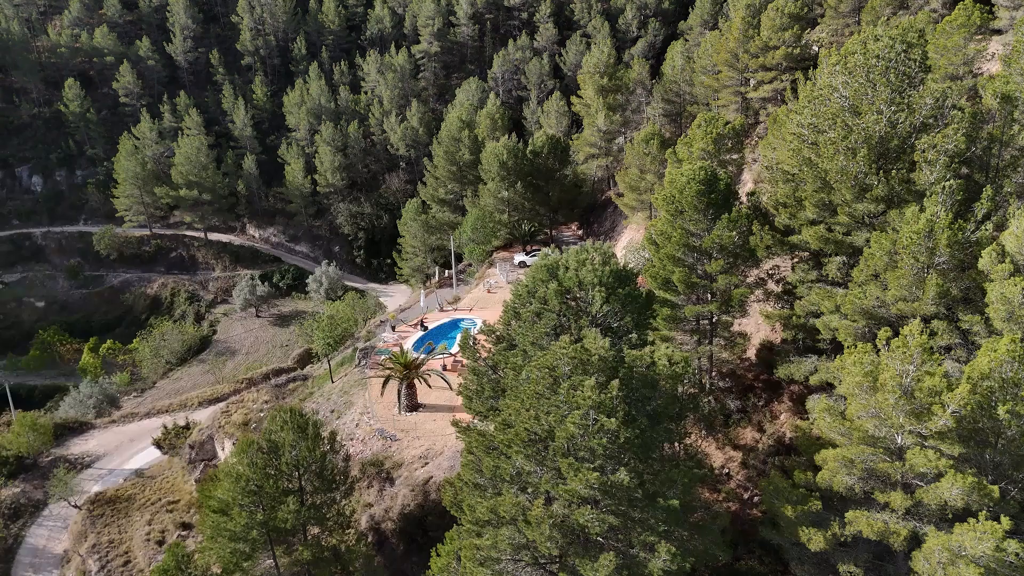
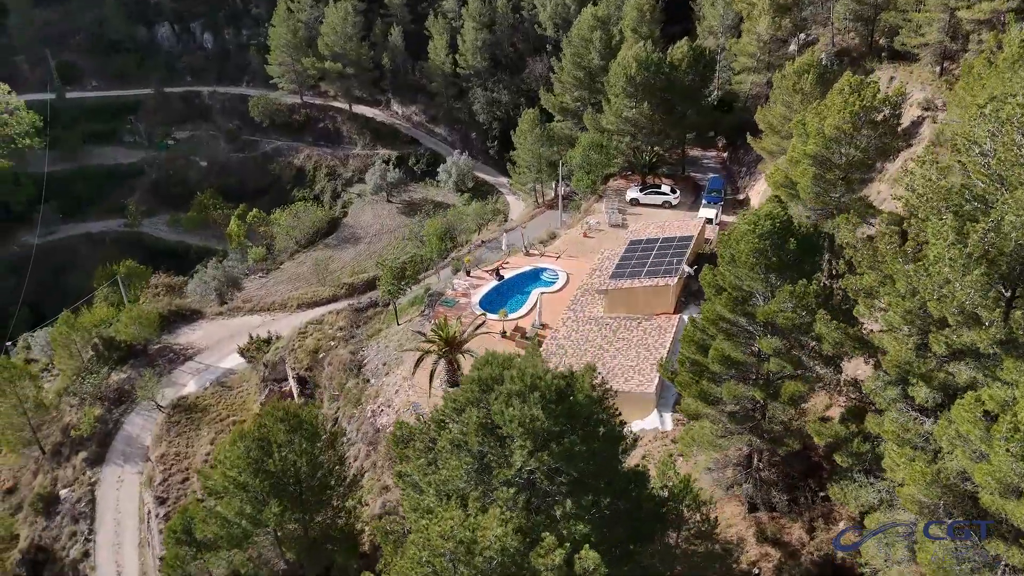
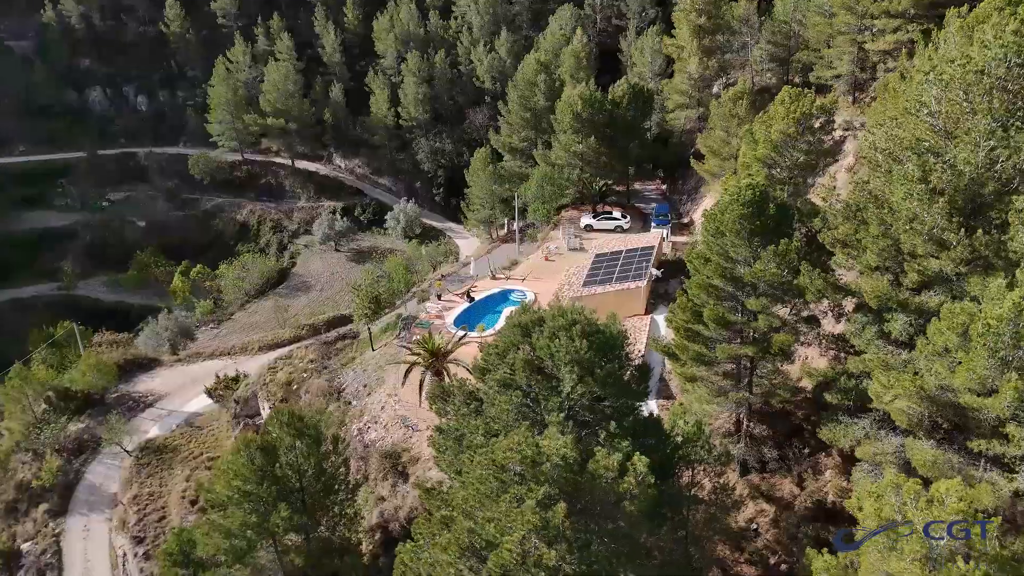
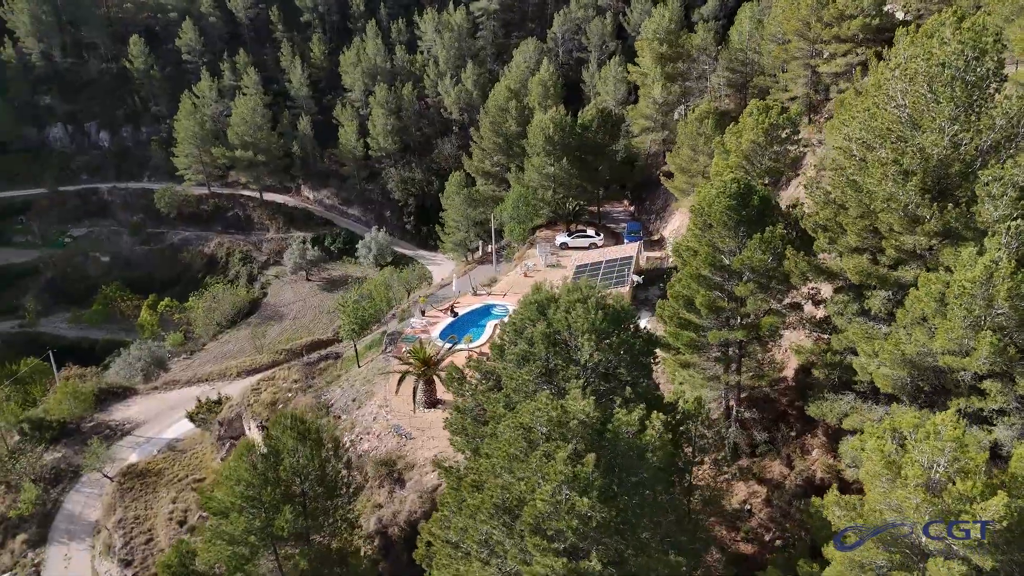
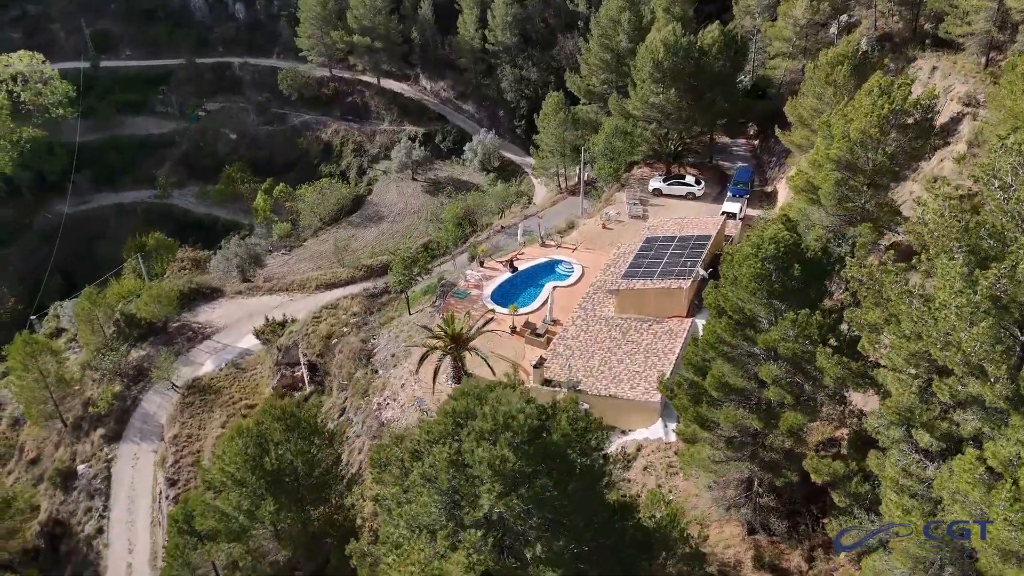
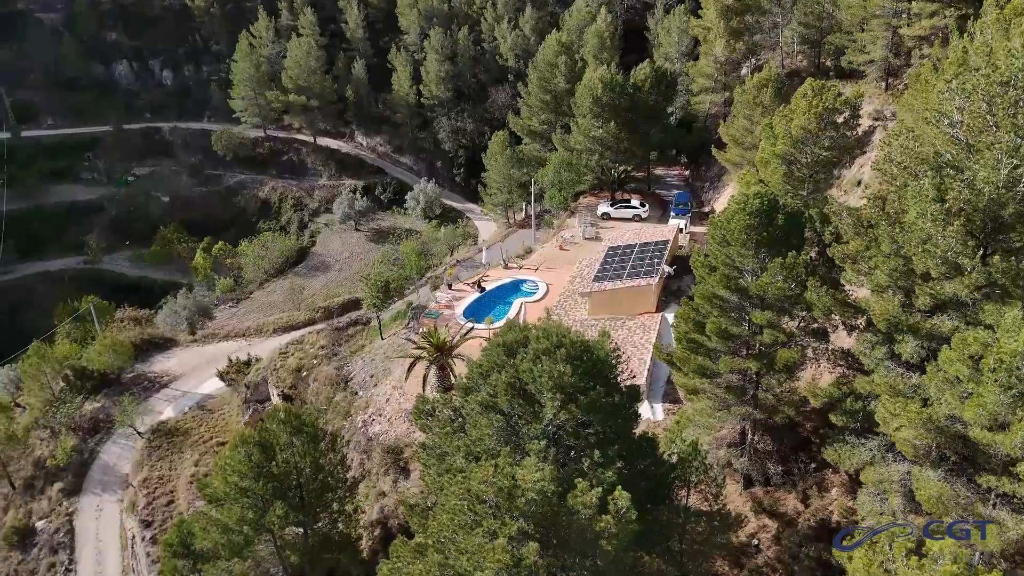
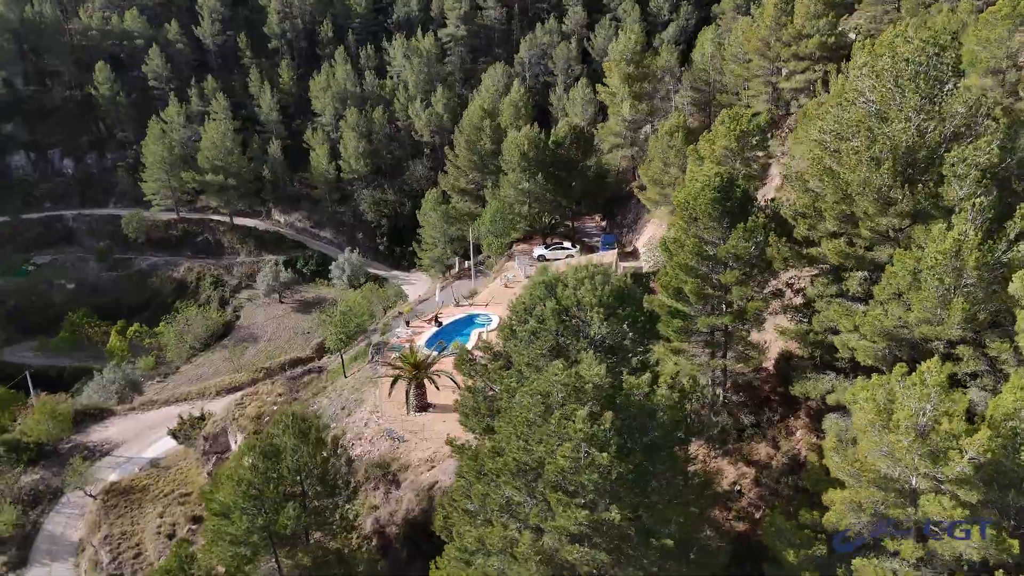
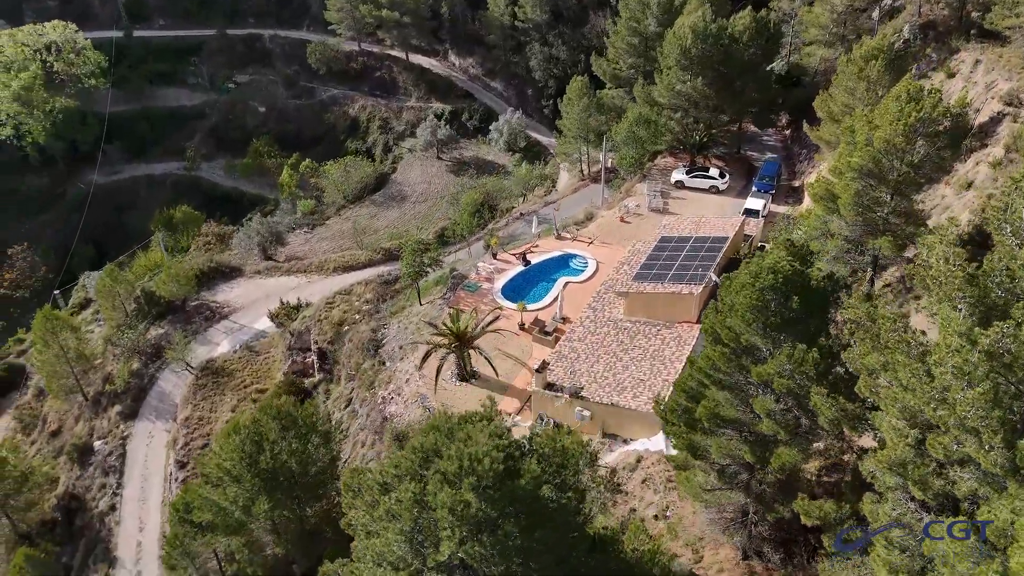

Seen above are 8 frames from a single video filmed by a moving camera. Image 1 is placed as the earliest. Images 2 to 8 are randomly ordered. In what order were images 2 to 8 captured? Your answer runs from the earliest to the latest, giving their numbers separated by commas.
7, 4, 3, 6, 2, 5, 8
